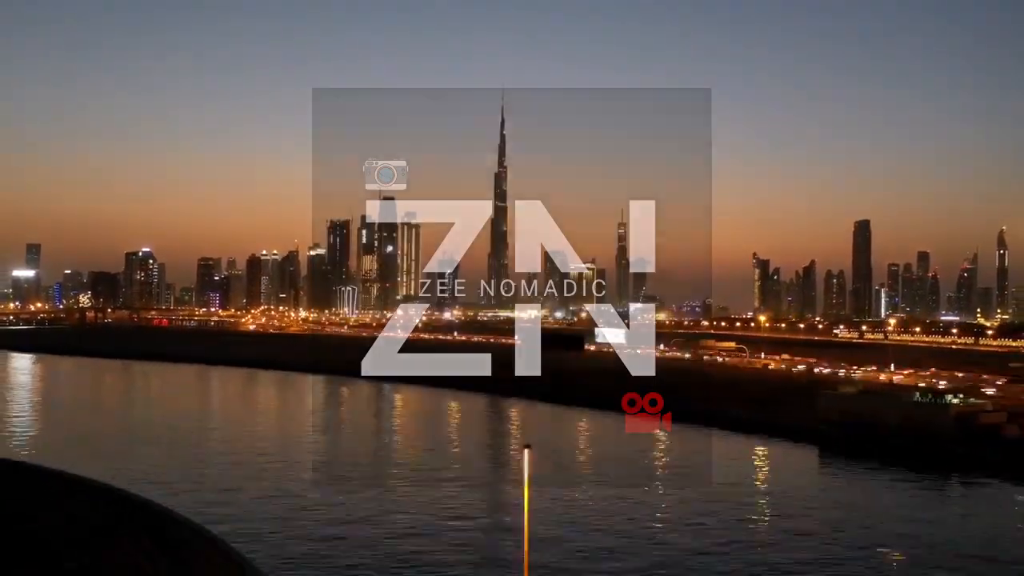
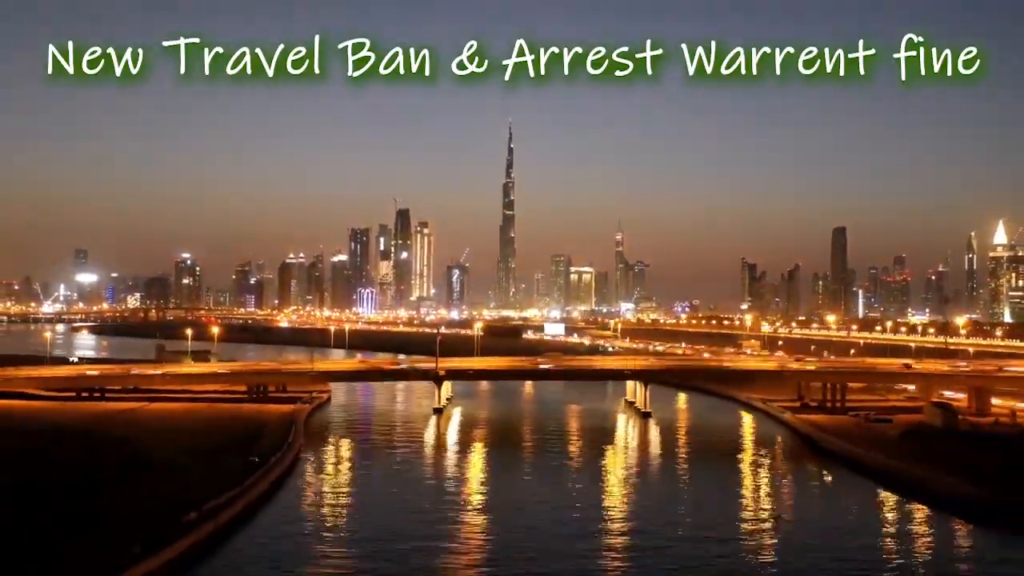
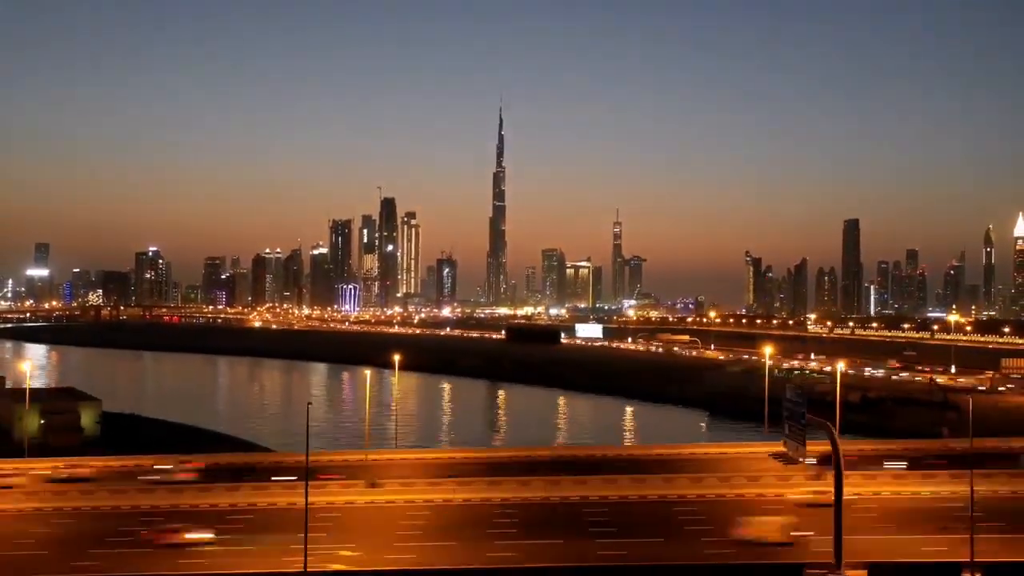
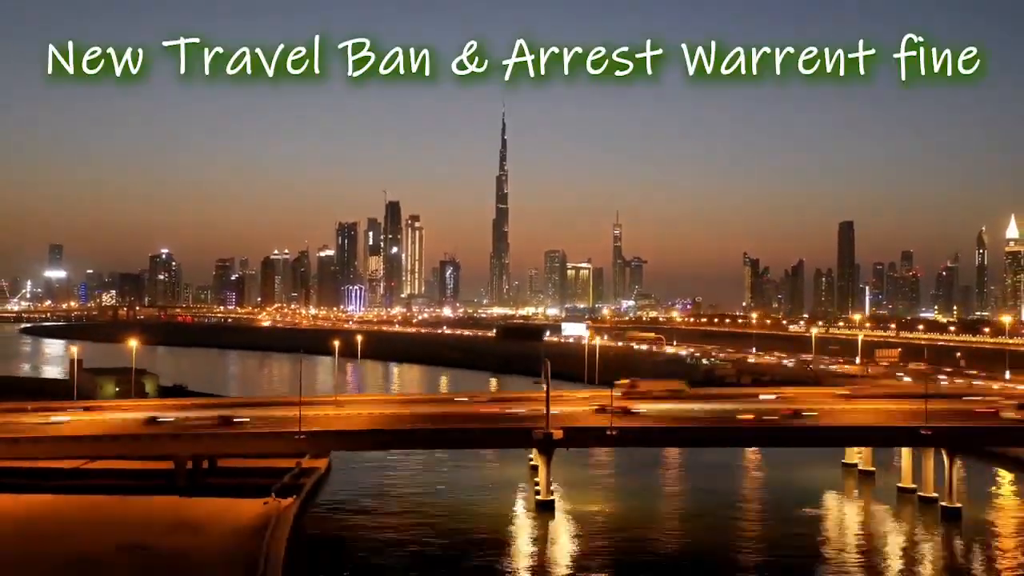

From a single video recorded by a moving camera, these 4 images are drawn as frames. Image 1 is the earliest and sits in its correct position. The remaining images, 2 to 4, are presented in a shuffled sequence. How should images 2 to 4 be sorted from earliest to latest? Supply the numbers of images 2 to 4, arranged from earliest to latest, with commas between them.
3, 4, 2
